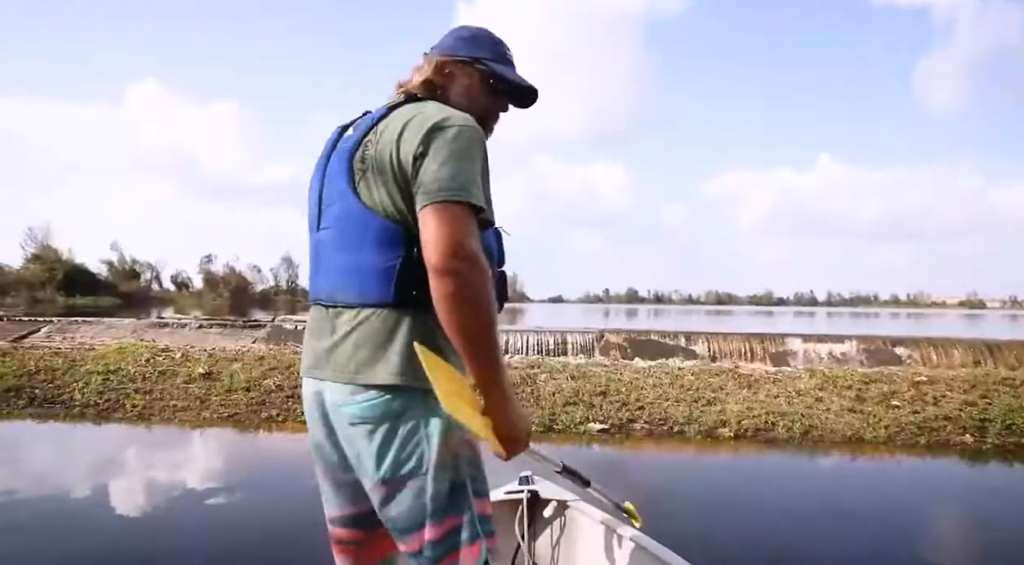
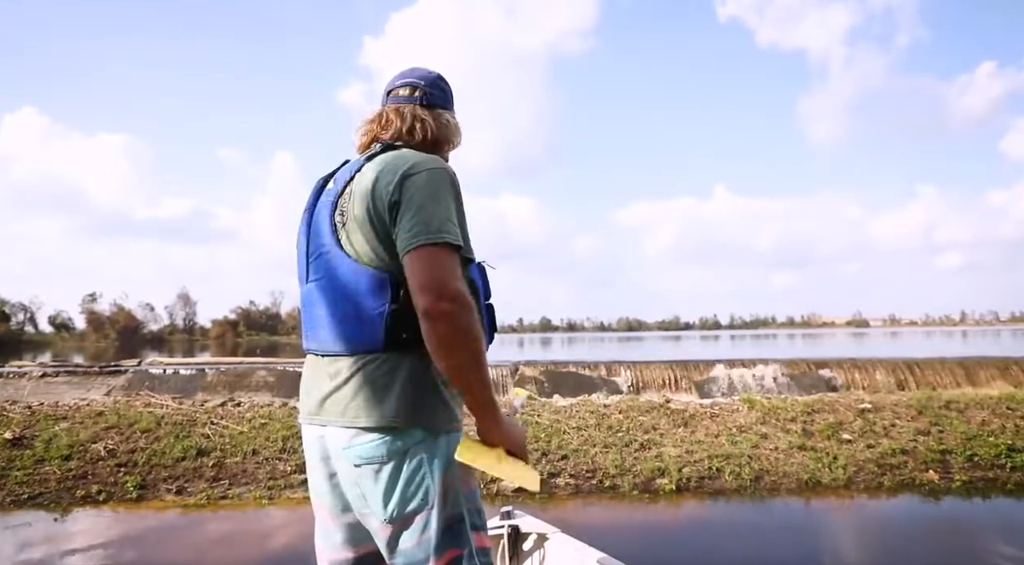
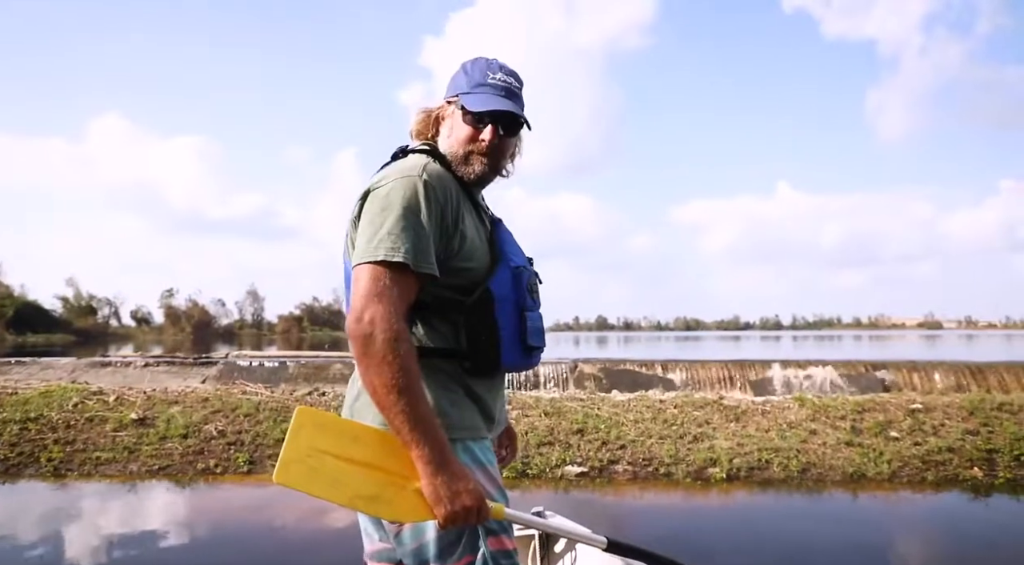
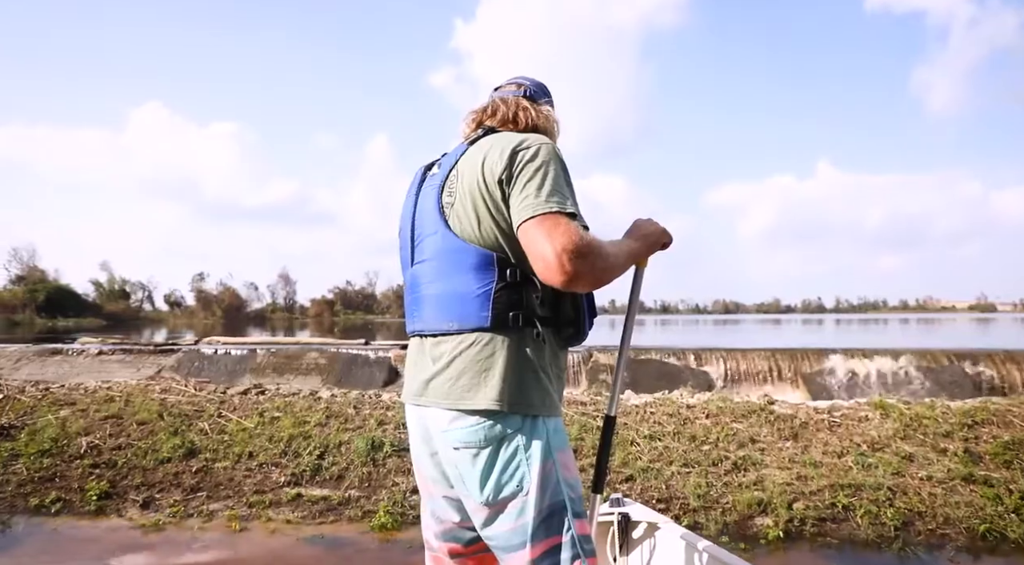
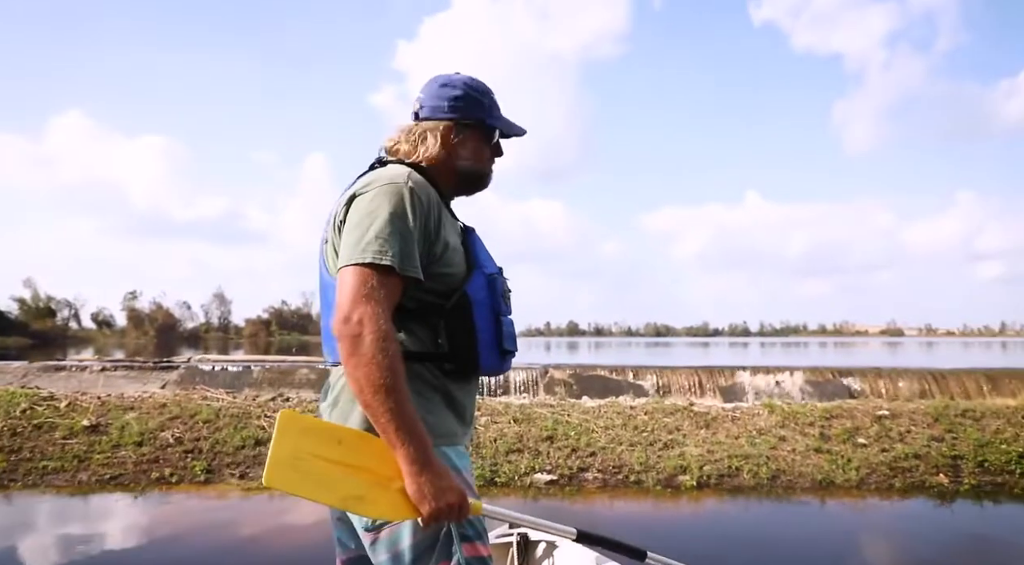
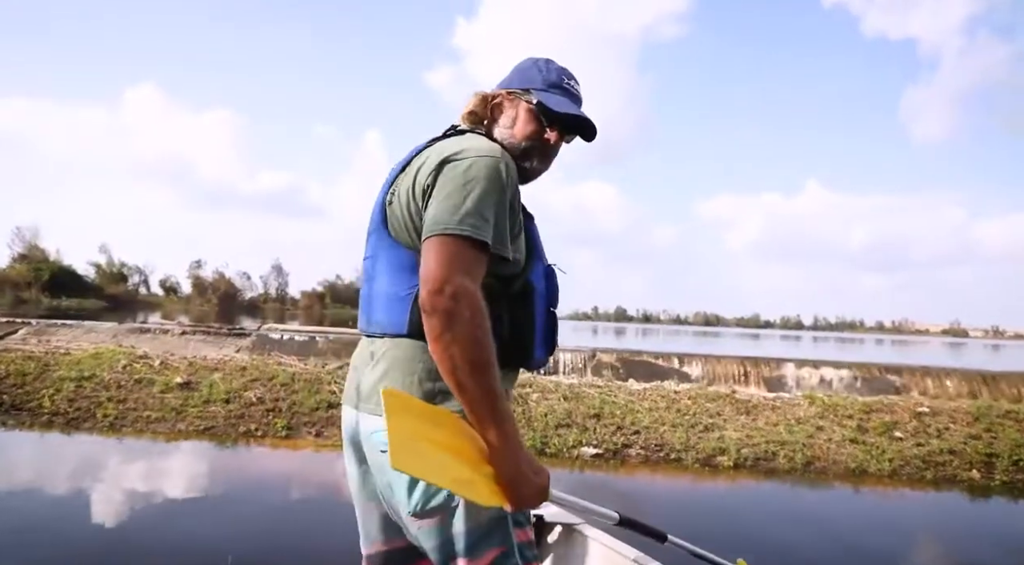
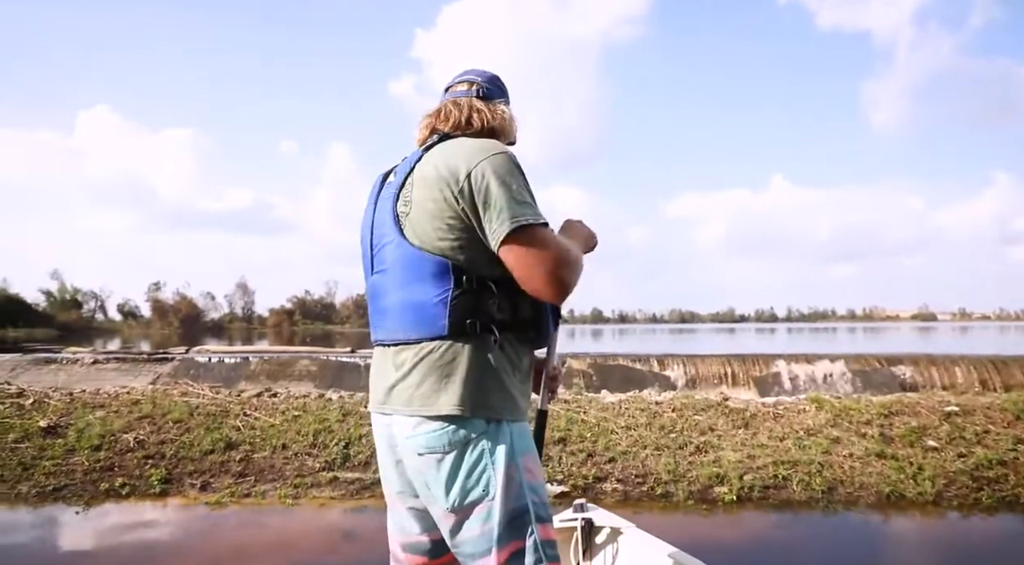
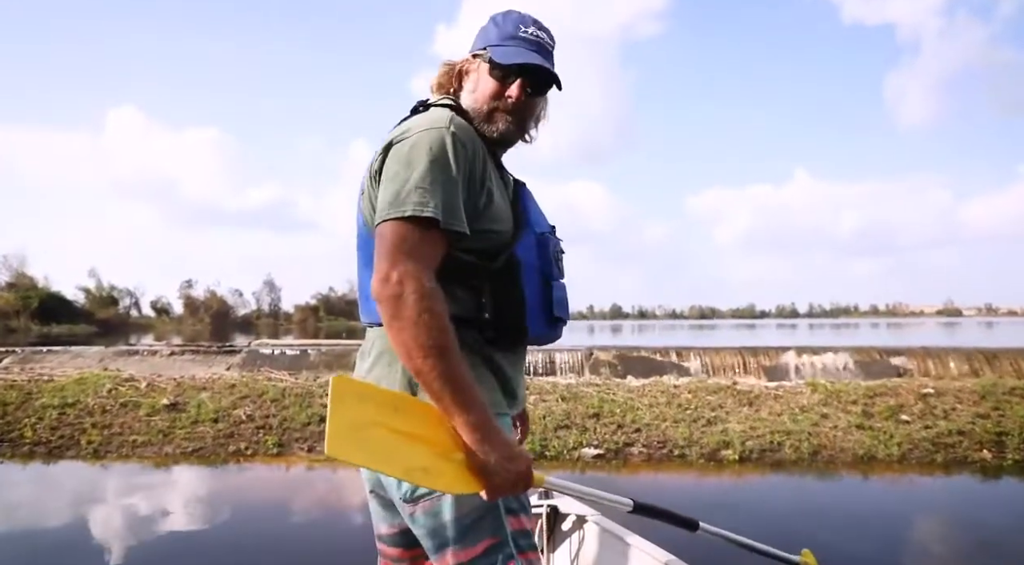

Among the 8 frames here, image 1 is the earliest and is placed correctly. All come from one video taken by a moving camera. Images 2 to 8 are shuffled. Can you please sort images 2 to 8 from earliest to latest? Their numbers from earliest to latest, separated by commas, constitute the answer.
6, 8, 3, 5, 2, 7, 4
